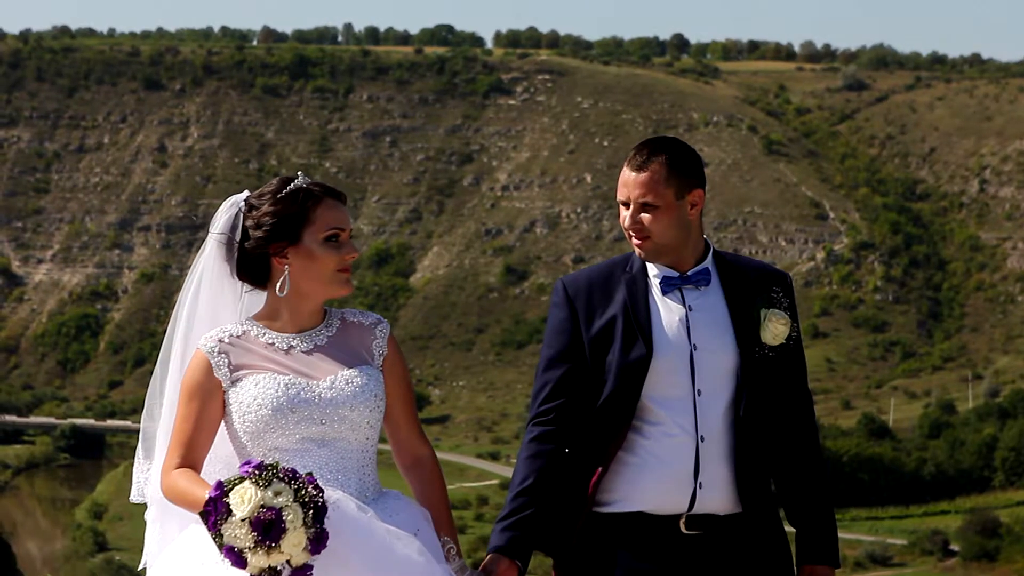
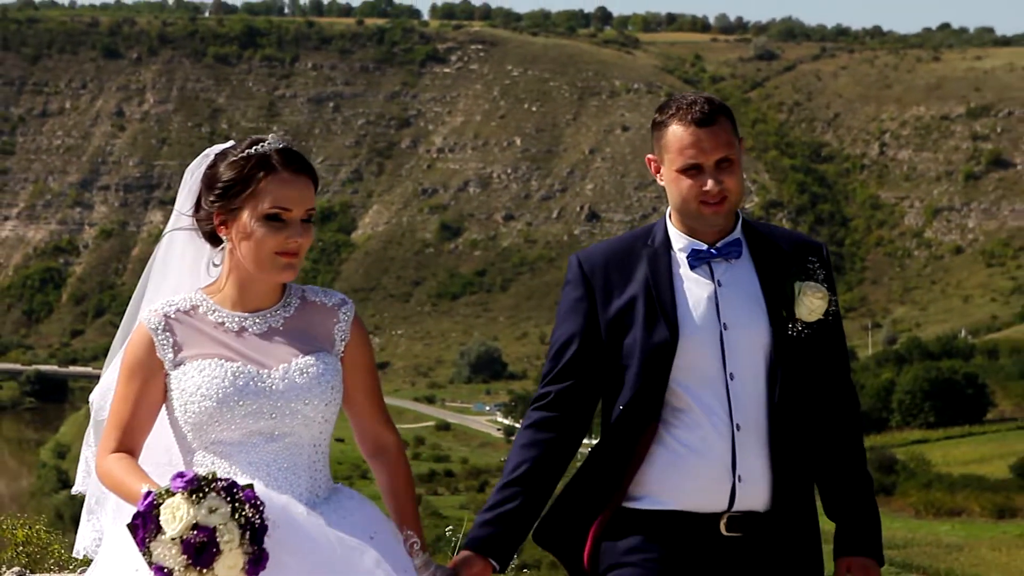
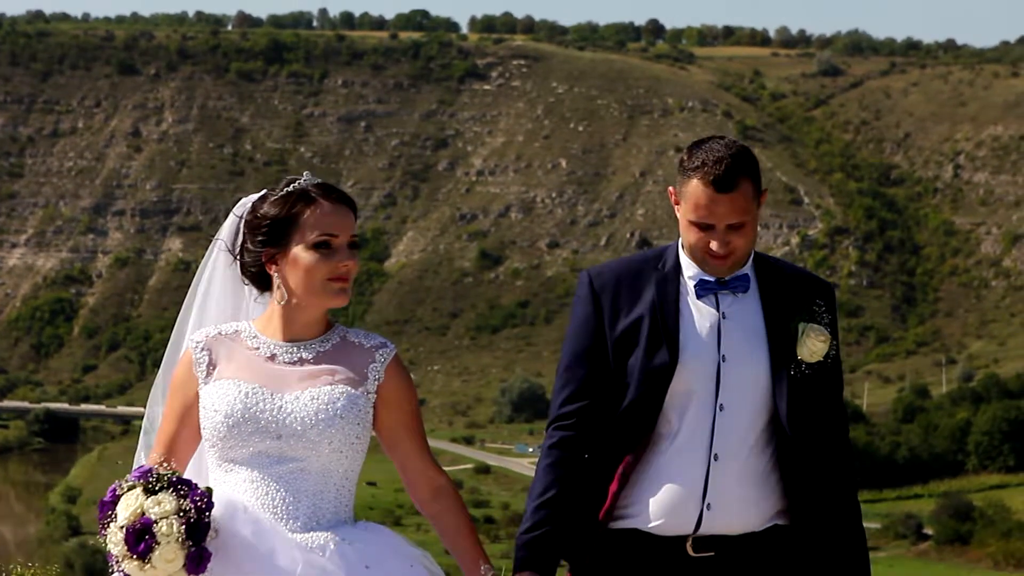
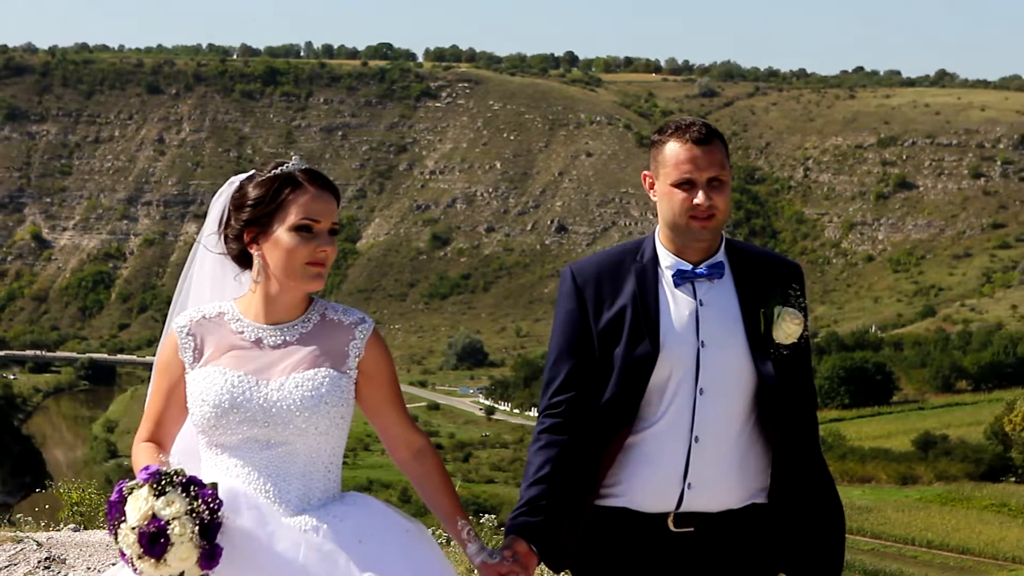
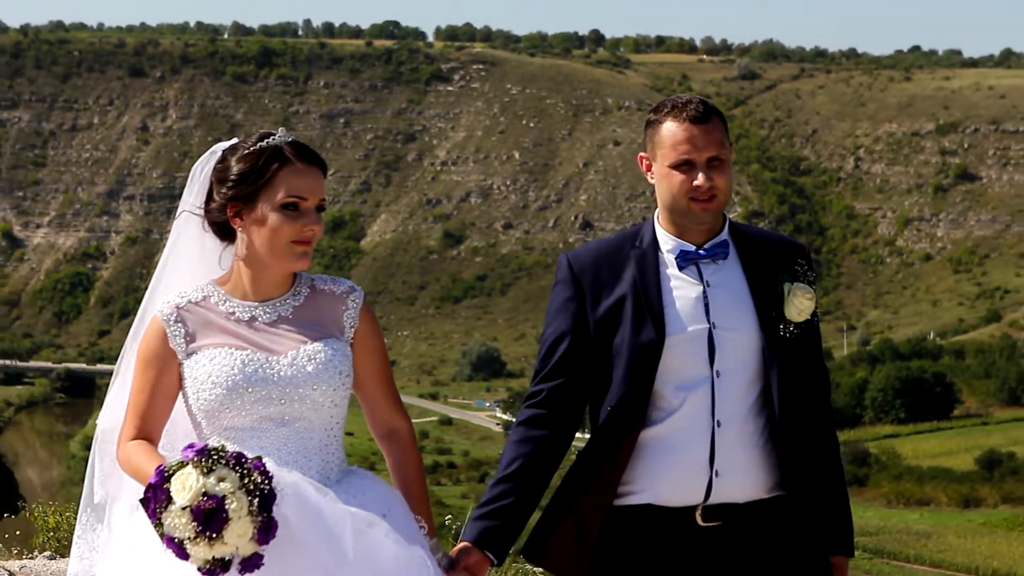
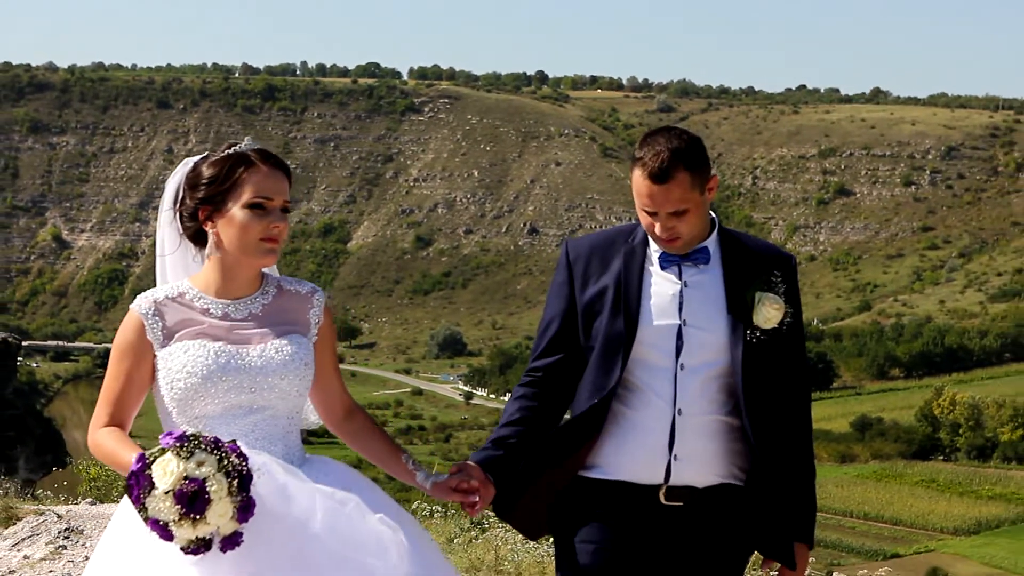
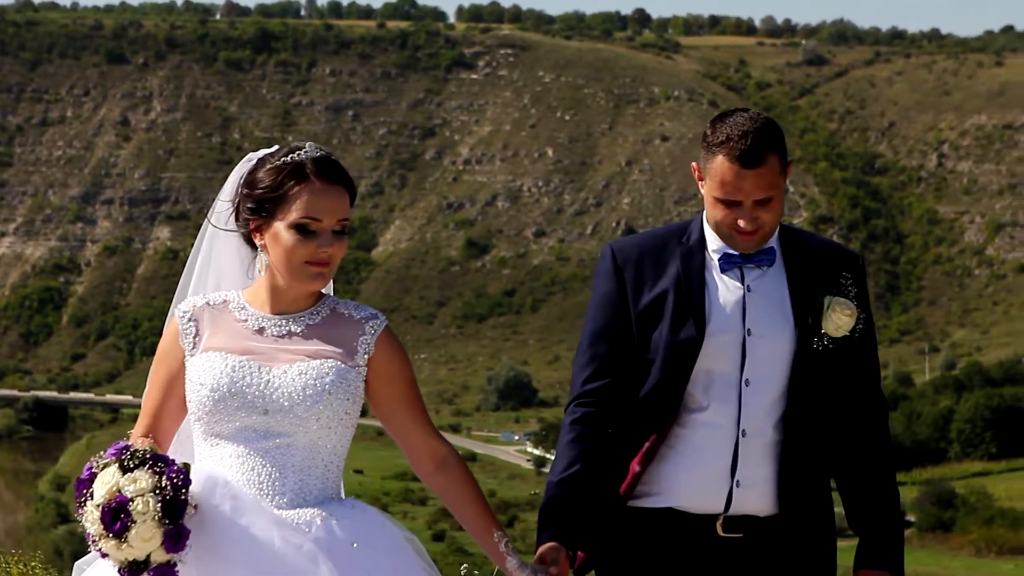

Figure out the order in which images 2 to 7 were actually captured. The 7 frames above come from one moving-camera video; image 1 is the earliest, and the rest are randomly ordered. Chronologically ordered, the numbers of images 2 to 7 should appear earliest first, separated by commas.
3, 7, 2, 5, 4, 6
